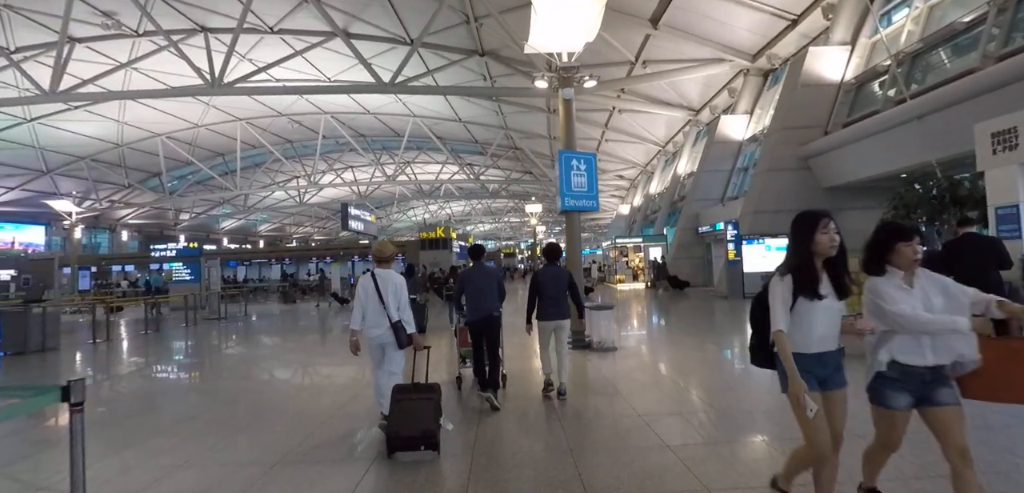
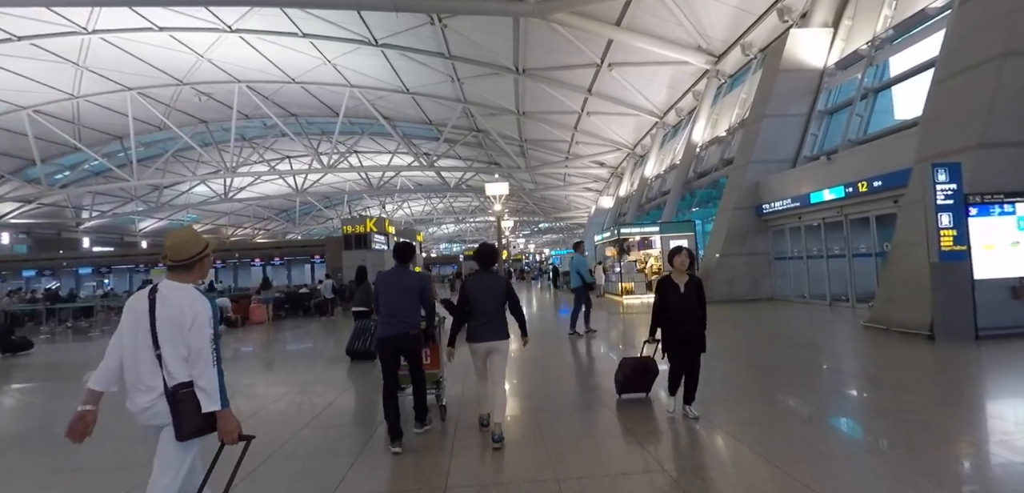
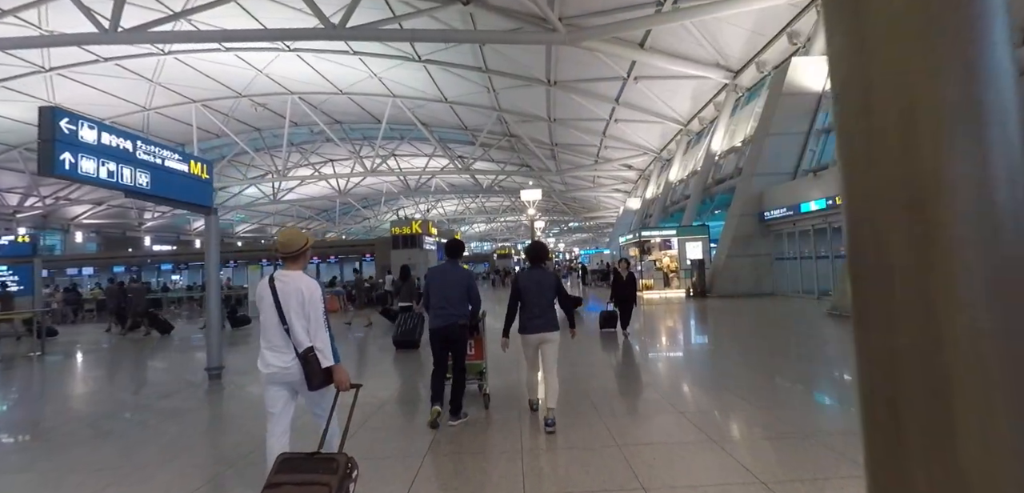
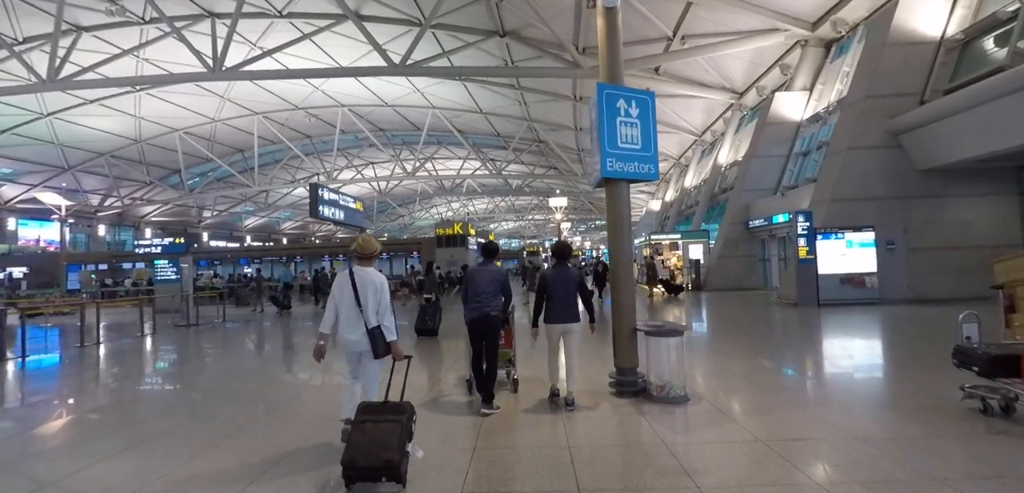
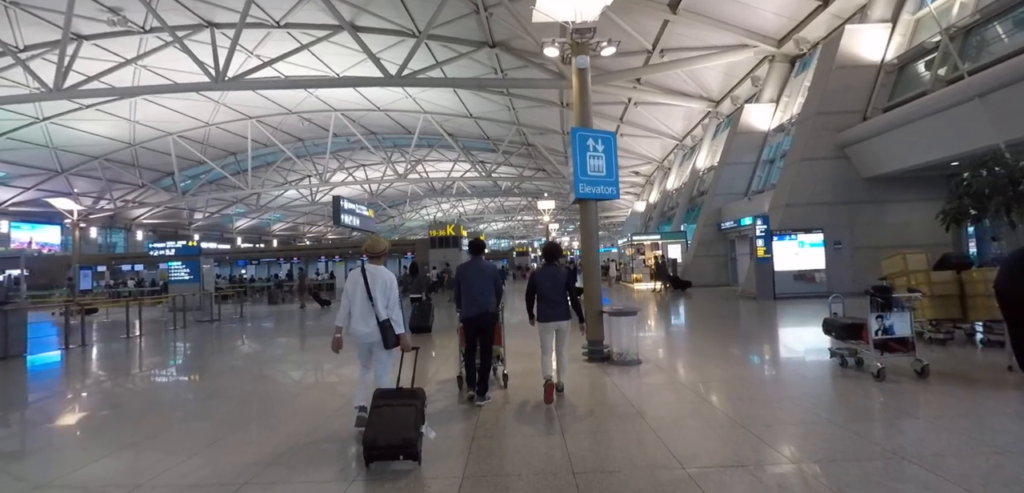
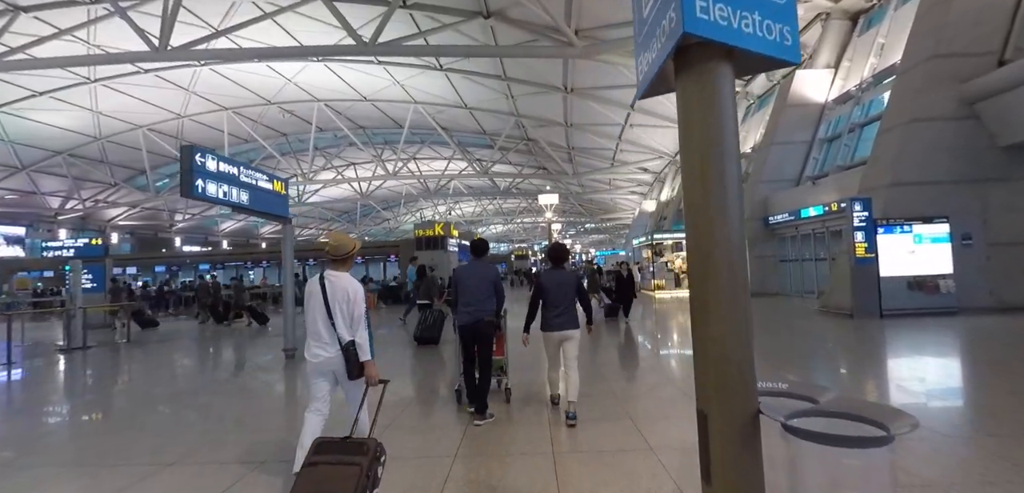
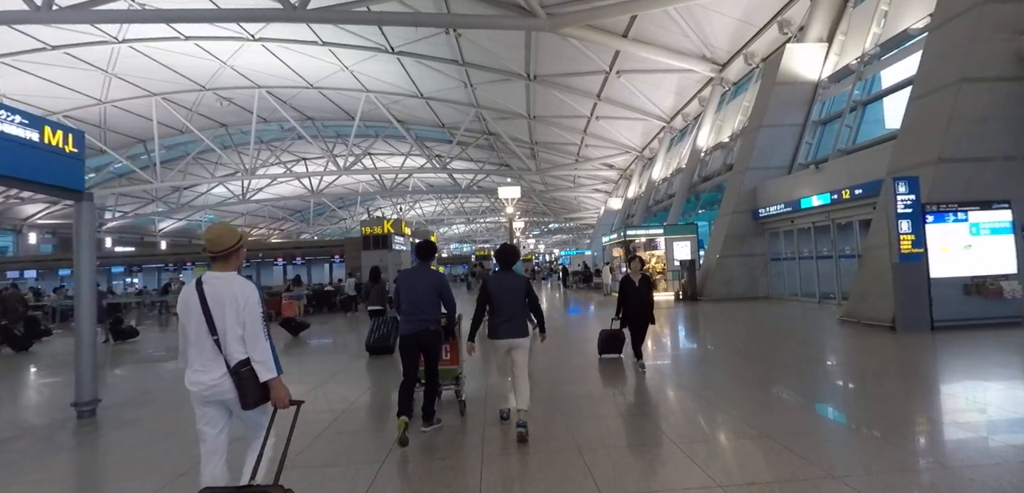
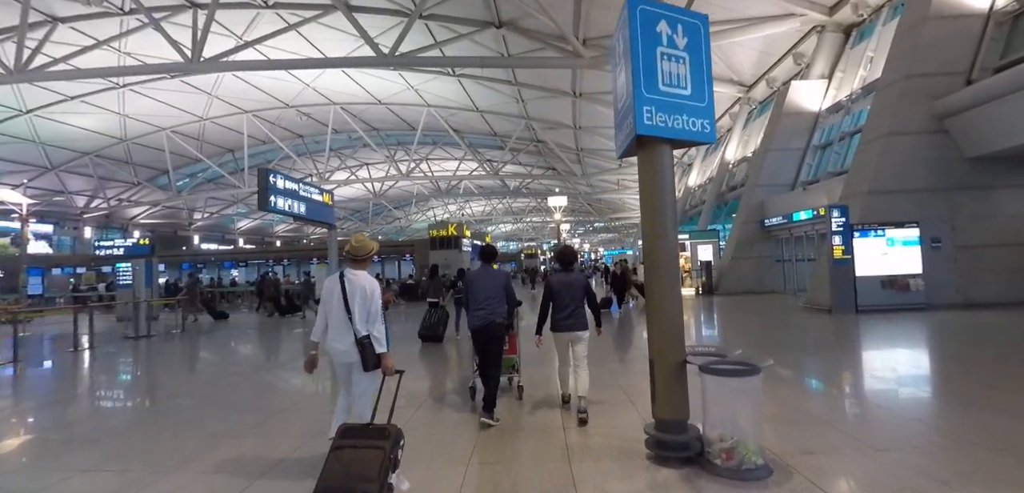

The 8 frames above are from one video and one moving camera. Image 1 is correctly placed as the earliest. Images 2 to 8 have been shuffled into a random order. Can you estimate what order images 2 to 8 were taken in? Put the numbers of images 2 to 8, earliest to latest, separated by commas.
5, 4, 8, 6, 3, 7, 2
